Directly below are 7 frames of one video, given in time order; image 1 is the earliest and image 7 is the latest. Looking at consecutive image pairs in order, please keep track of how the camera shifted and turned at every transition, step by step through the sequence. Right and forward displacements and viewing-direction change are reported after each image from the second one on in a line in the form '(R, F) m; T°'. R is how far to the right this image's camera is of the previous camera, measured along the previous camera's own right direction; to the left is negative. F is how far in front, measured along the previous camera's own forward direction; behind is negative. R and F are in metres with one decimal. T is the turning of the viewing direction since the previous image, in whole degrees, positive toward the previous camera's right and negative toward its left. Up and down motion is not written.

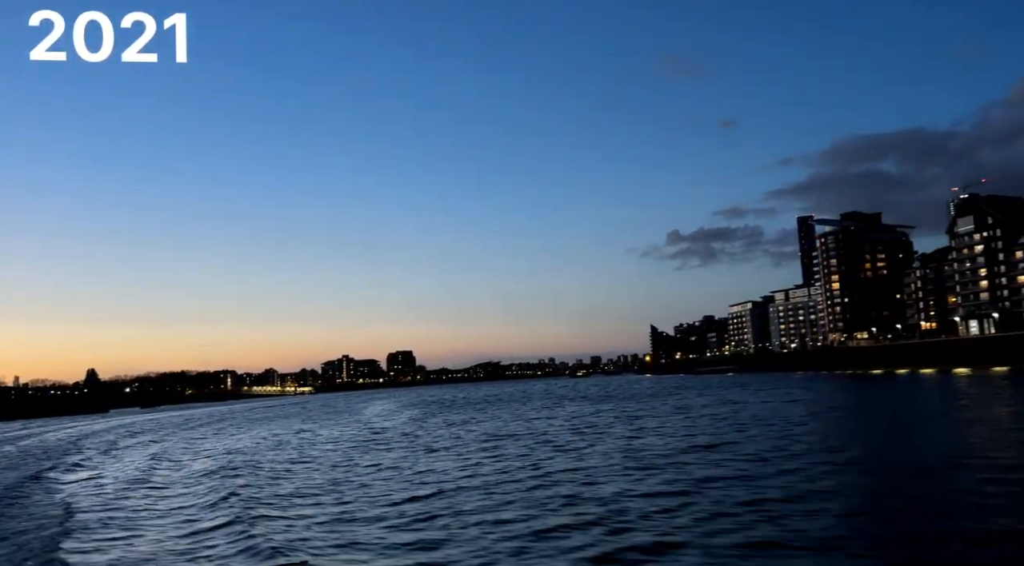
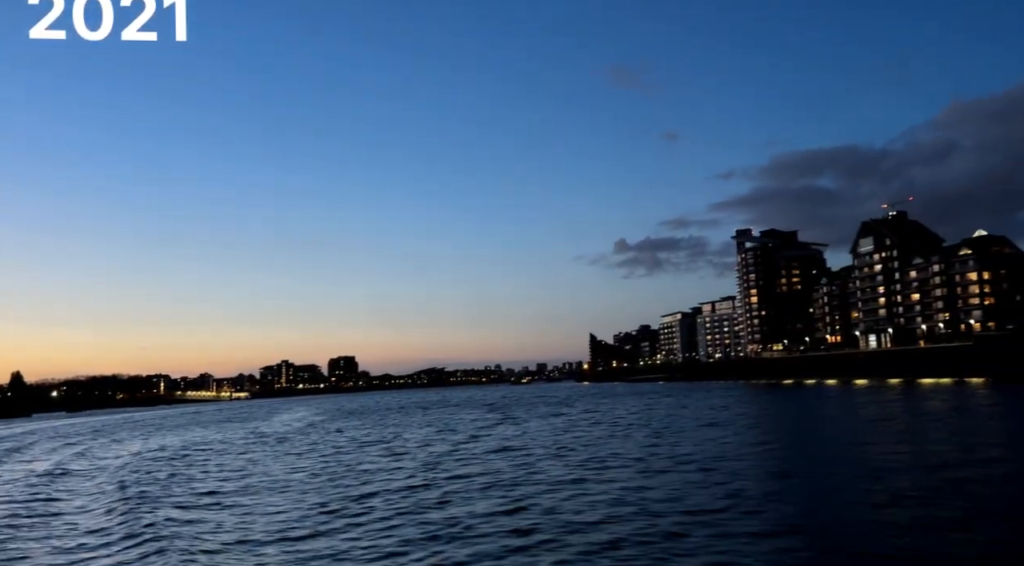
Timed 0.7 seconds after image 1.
(+3.3, -3.3) m; +4°
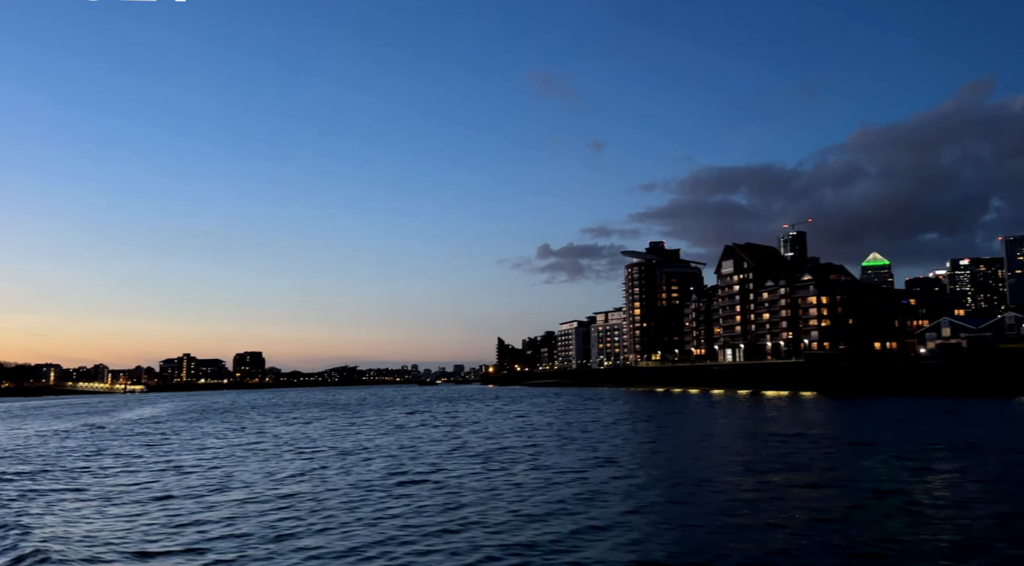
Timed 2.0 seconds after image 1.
(+5.9, -5.3) m; +5°
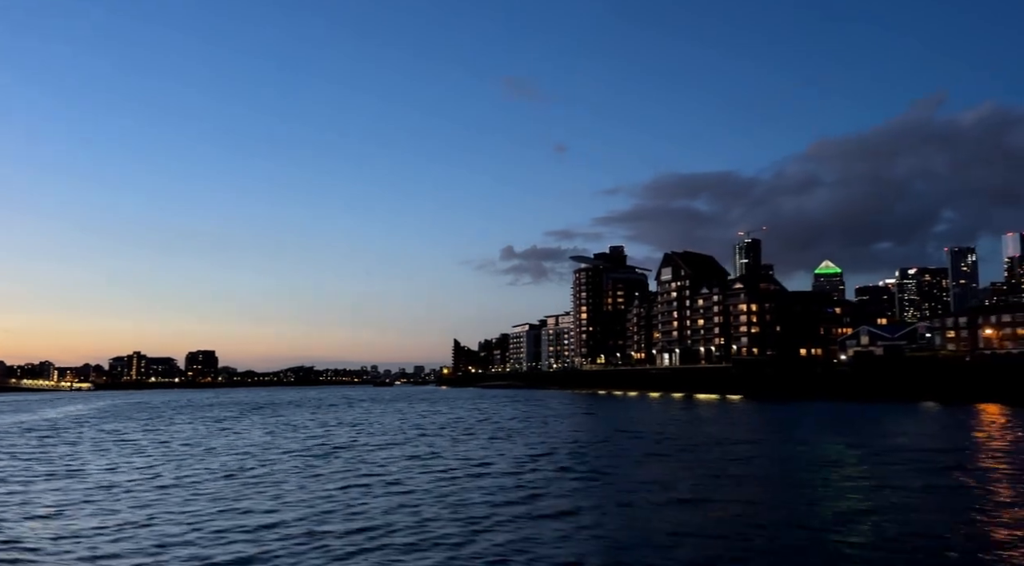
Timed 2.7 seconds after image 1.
(+3.2, -2.1) m; +3°
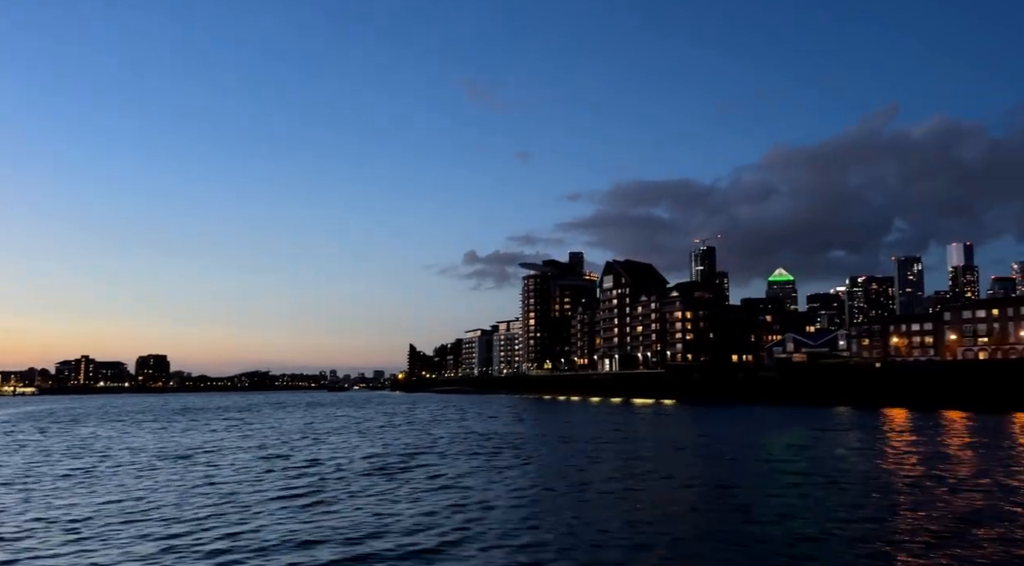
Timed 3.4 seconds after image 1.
(+3.0, -1.8) m; +3°
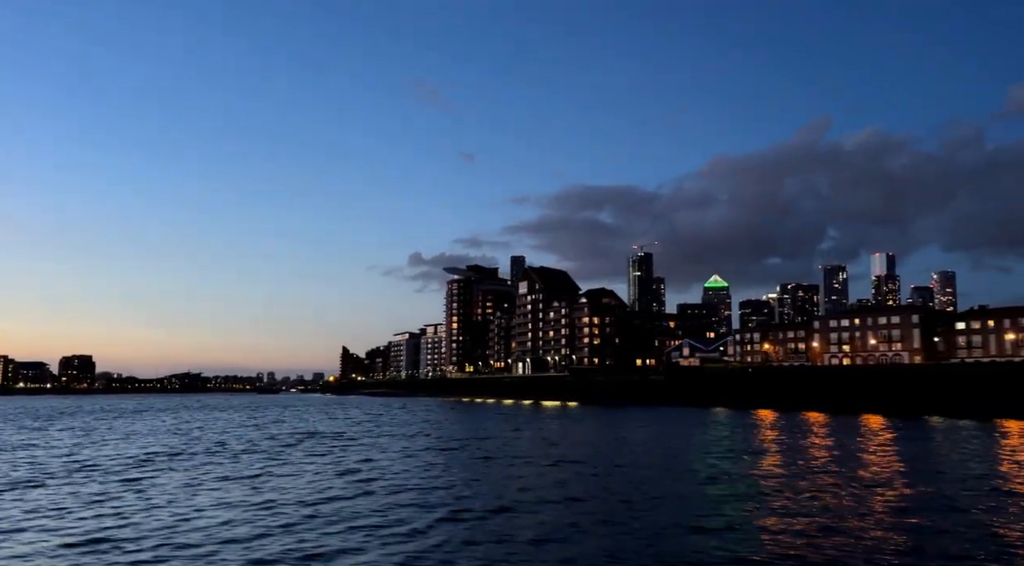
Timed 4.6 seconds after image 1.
(+4.9, -2.5) m; +4°
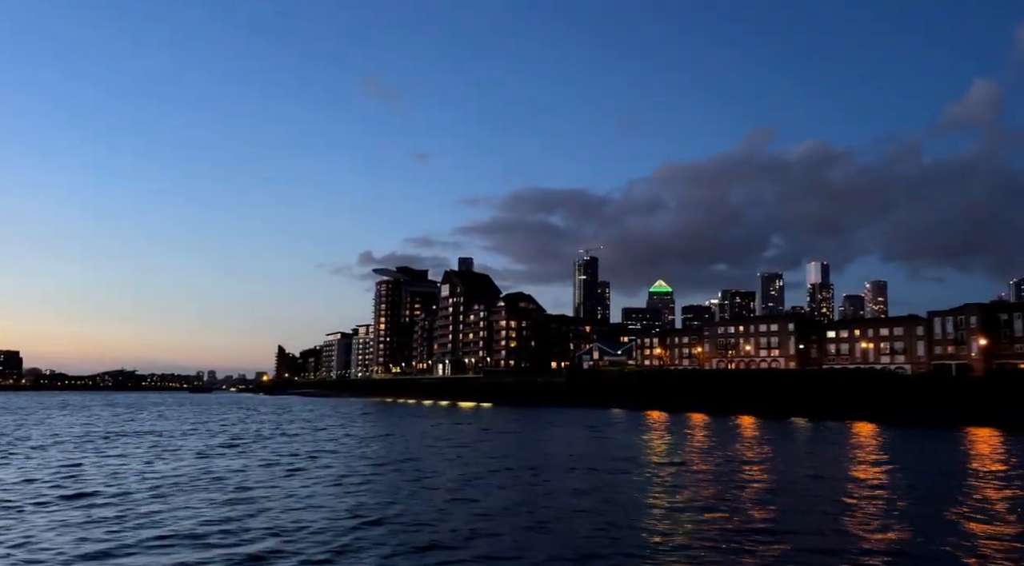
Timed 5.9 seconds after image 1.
(+5.0, -1.6) m; +3°
